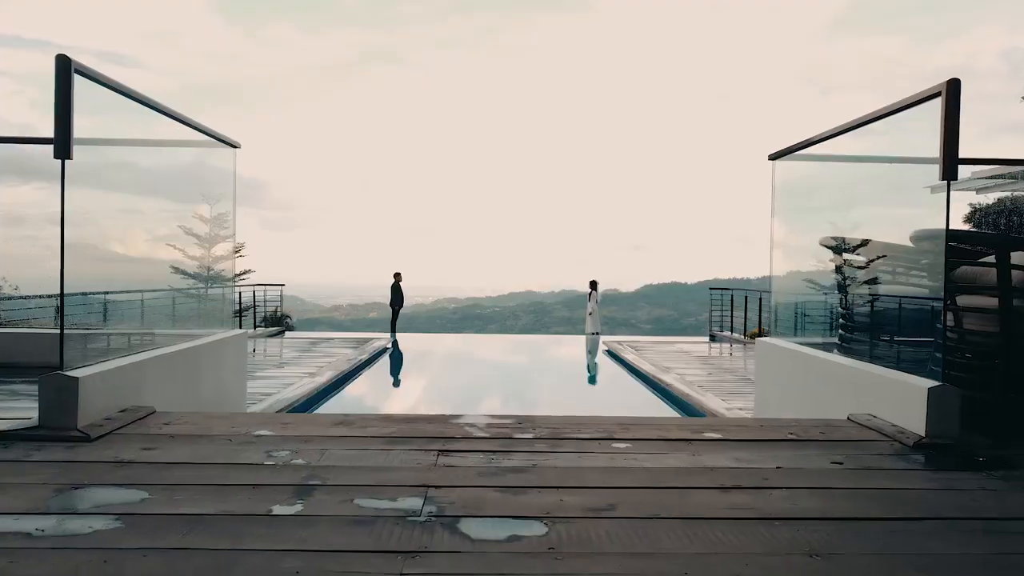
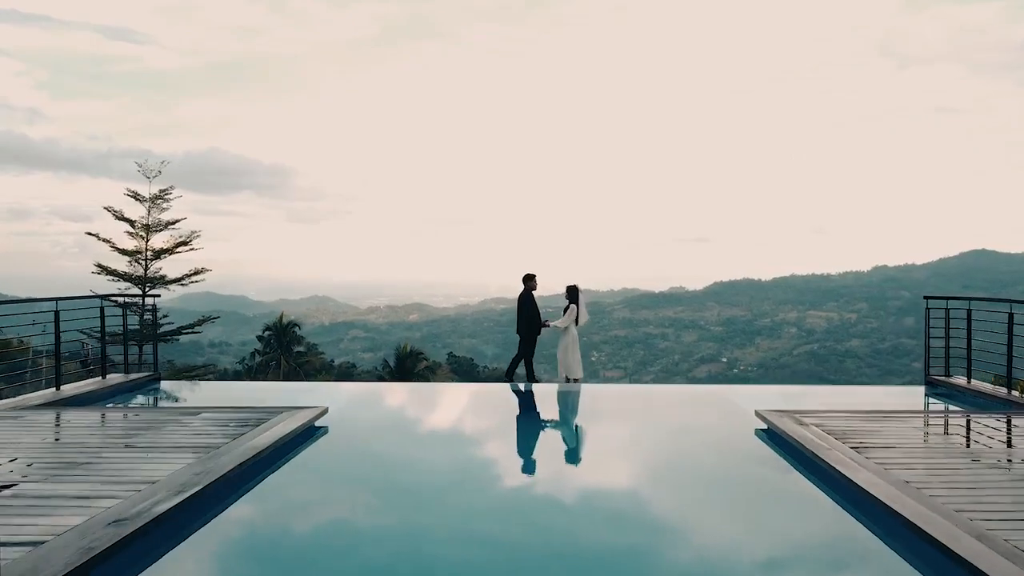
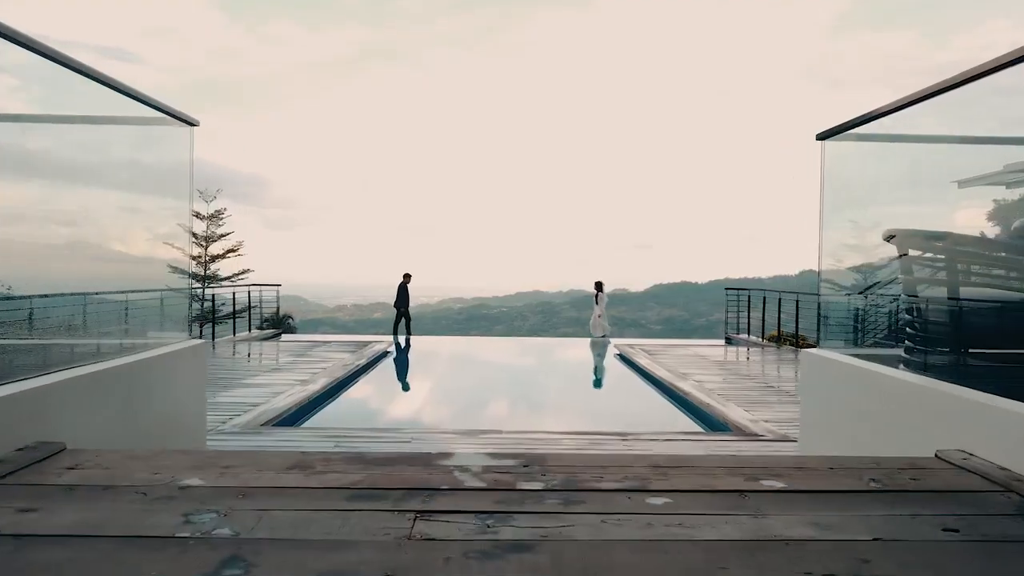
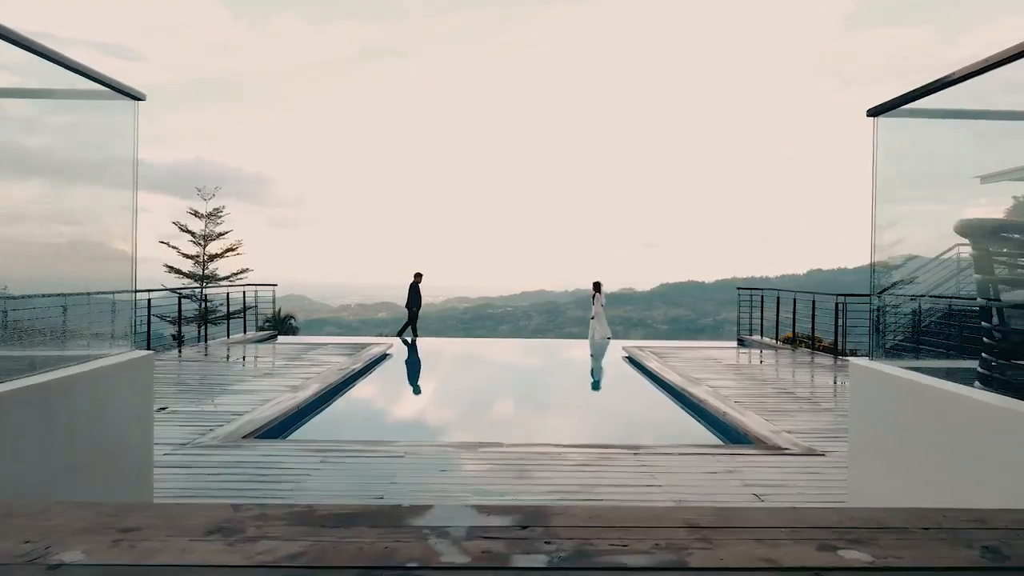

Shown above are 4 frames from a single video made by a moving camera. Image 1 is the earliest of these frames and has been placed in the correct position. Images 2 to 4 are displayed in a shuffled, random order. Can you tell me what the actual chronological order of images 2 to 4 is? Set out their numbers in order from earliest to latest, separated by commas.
3, 4, 2
